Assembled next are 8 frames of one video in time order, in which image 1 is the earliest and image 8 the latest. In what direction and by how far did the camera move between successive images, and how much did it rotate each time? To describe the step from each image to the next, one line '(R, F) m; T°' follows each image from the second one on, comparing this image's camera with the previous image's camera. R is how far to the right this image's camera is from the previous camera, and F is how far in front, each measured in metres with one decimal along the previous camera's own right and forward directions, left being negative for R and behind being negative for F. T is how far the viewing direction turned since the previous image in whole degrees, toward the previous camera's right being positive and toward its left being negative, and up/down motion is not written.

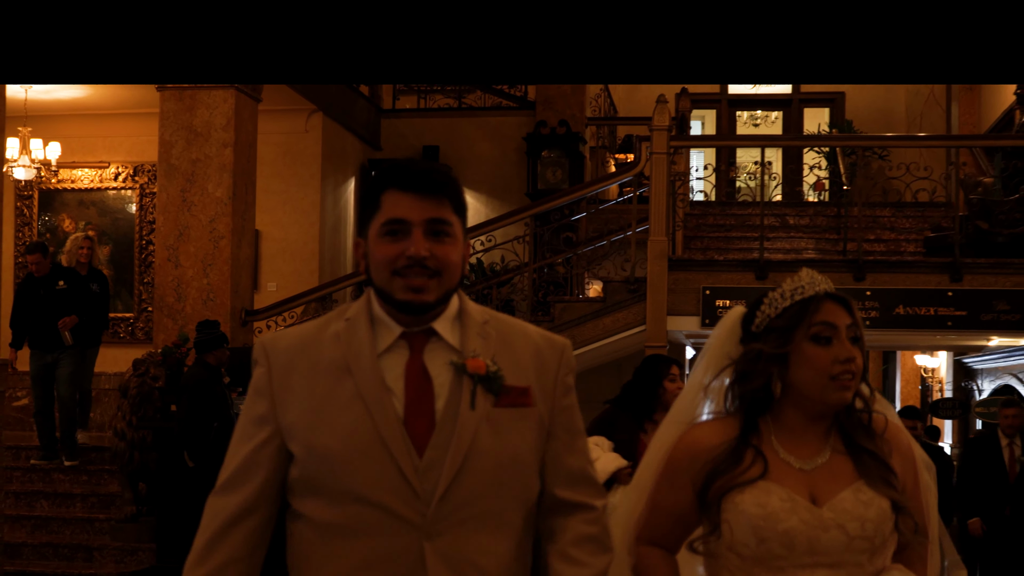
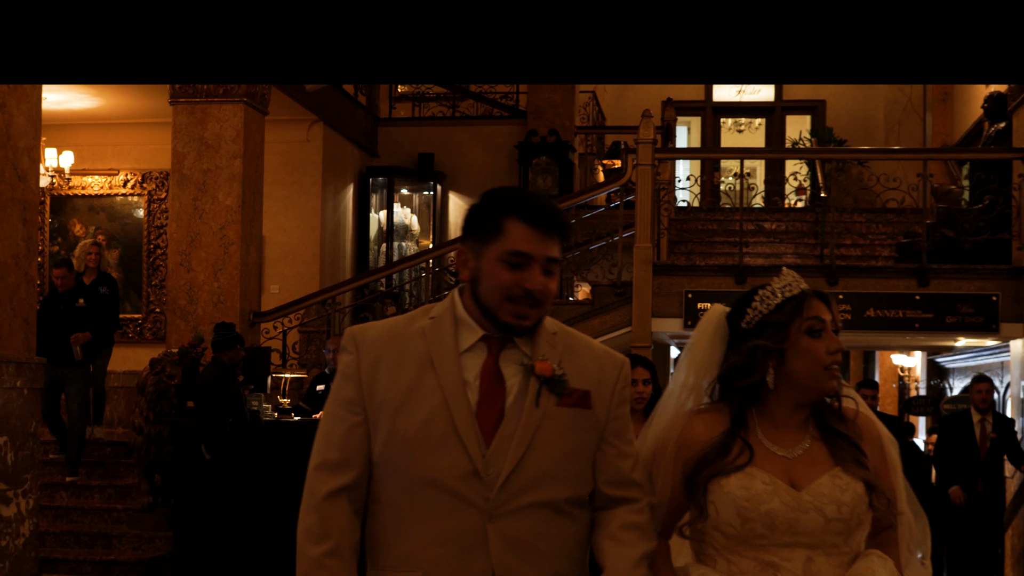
(0.0, -0.5) m; +1°
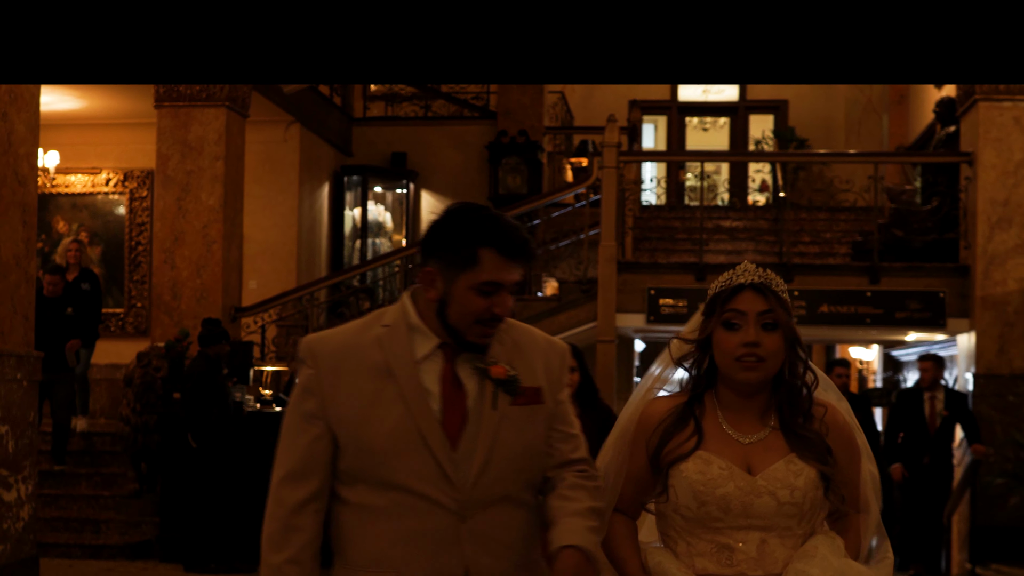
(0.0, -0.4) m; +2°
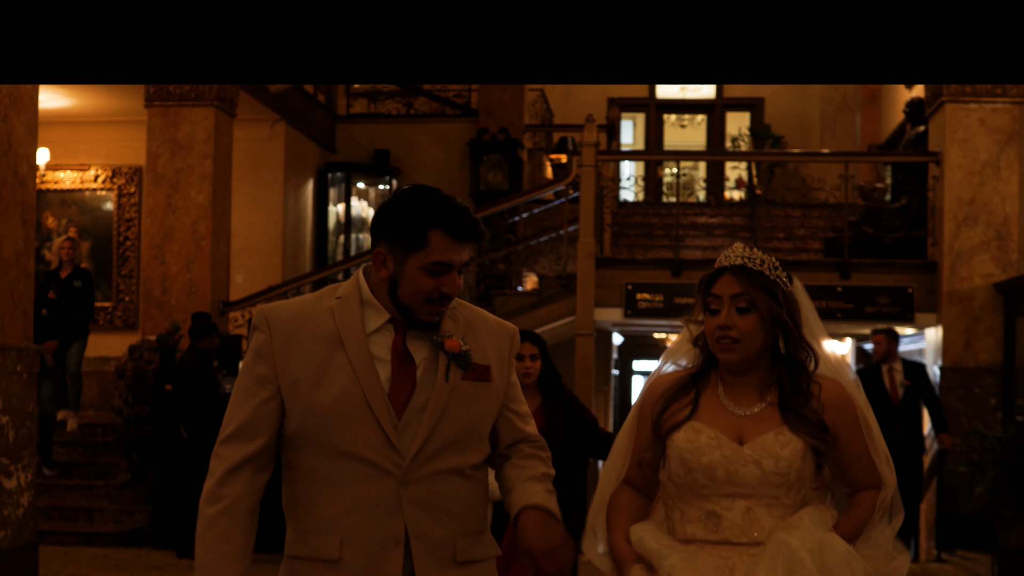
(0.0, -0.3) m; +1°
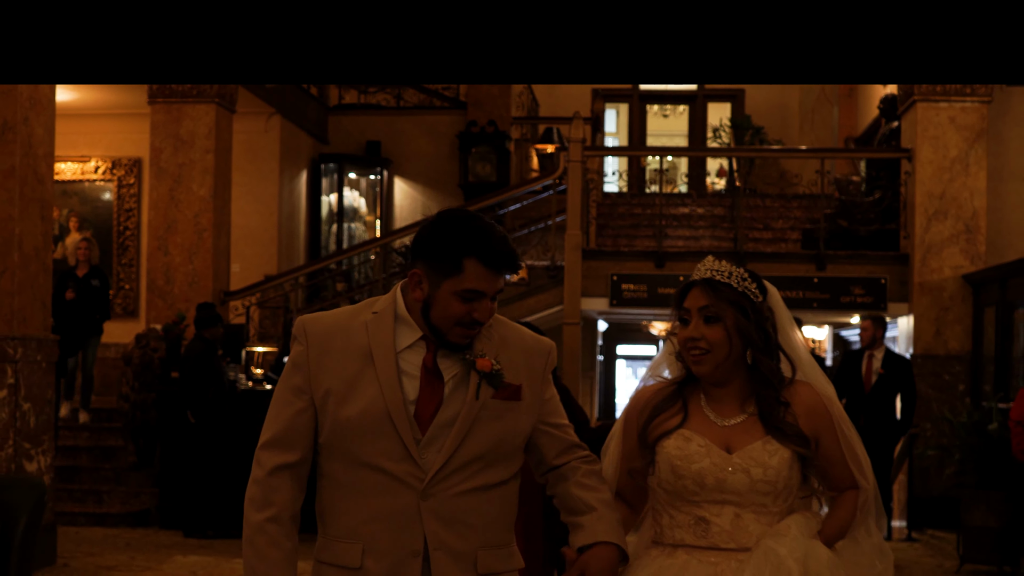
(-0.1, -0.4) m; +1°
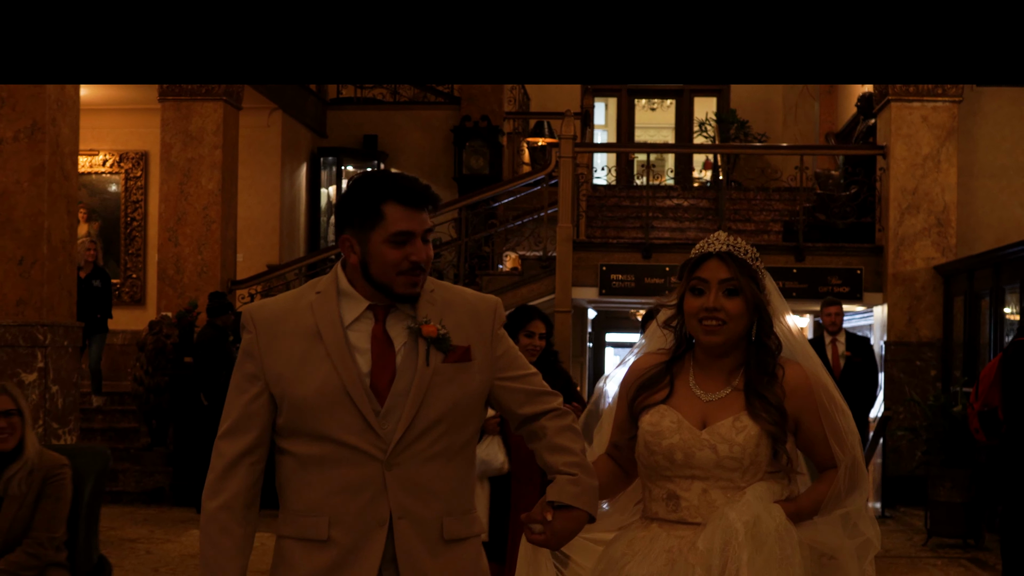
(-0.1, -0.5) m; +1°
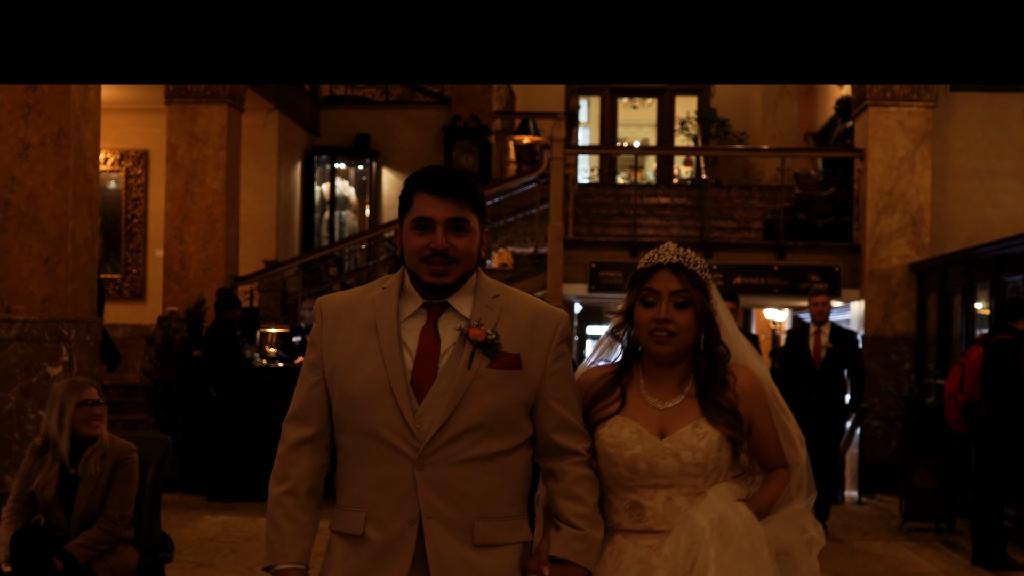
(-0.2, -0.4) m; +1°
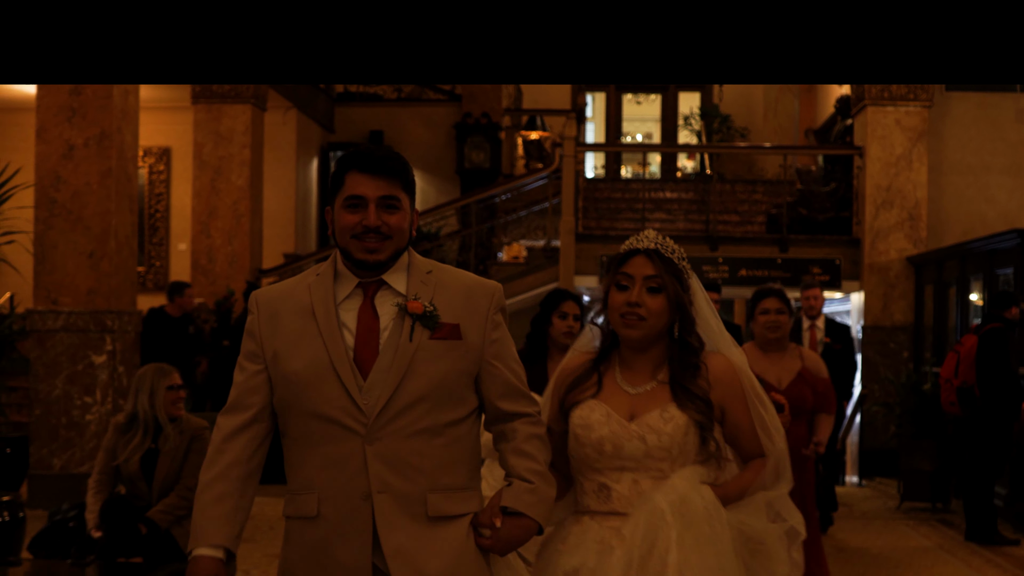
(-0.1, -0.4) m; 0°
